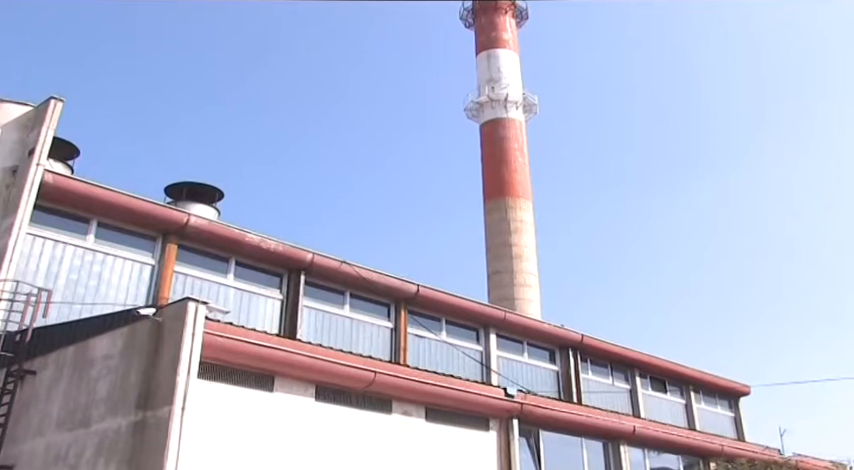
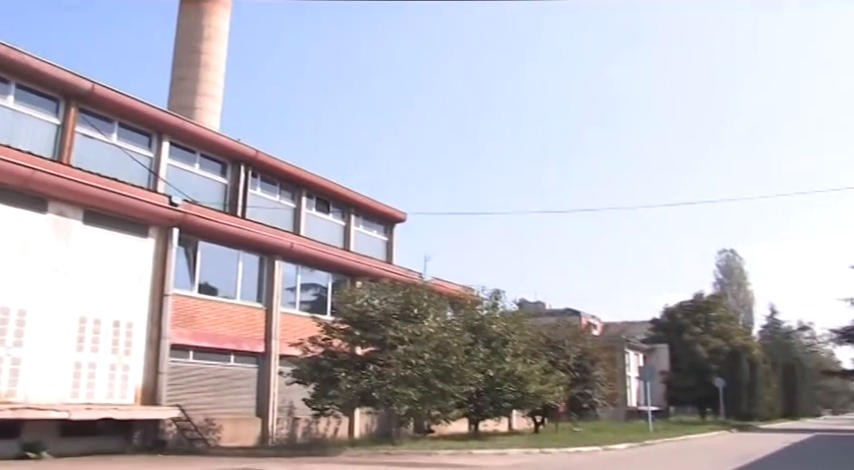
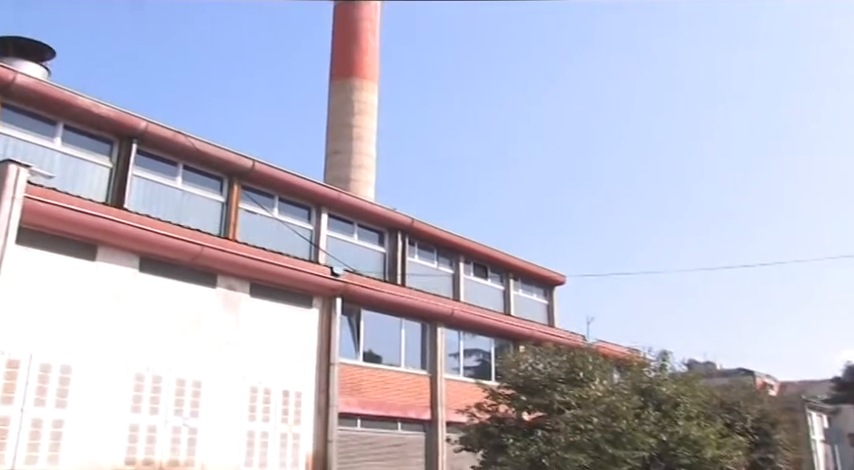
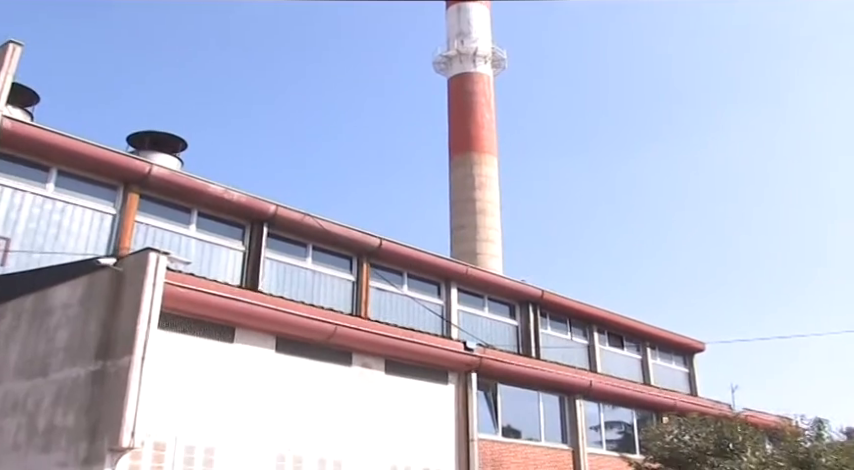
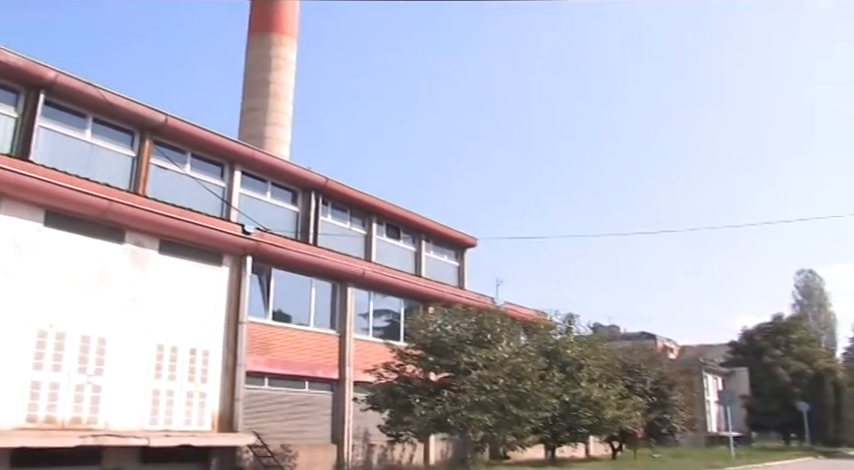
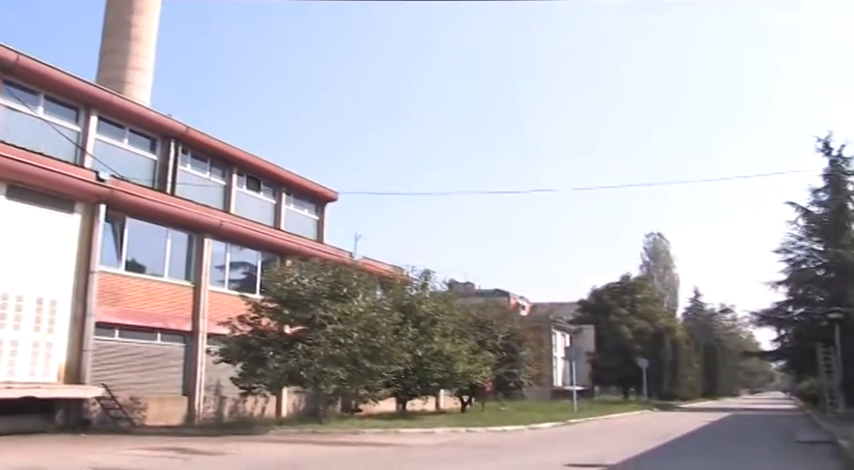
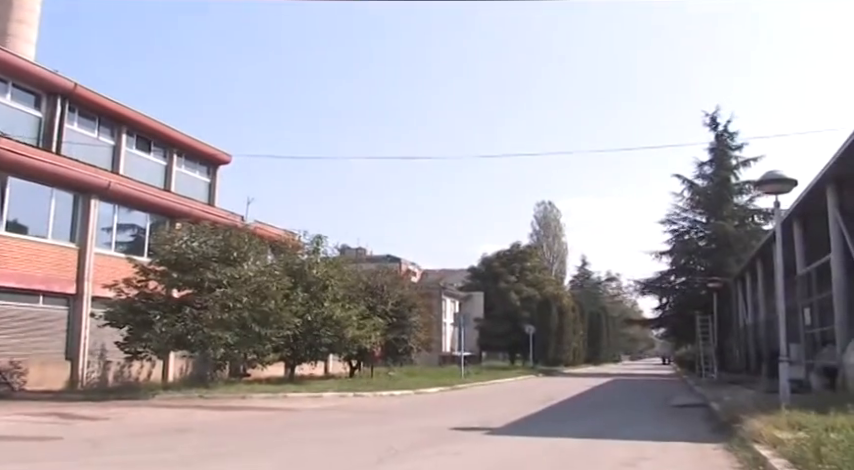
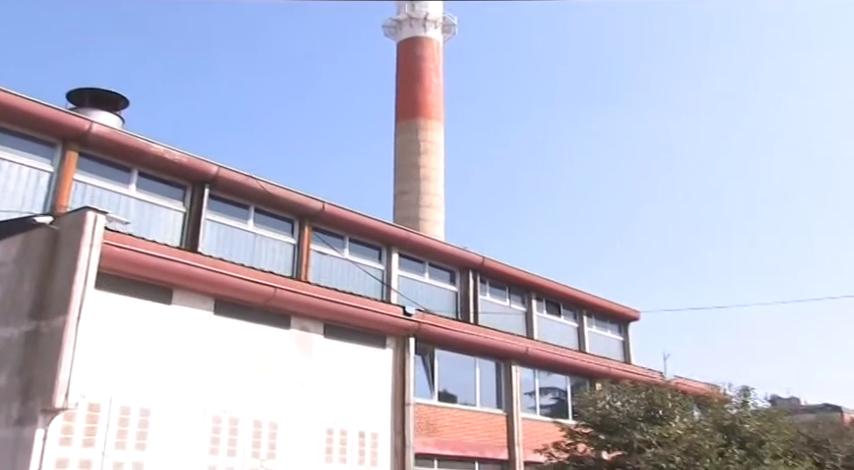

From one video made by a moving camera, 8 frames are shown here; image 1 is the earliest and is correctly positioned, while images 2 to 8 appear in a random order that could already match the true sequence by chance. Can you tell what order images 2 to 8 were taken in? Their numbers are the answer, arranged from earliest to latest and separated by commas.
4, 8, 3, 5, 2, 6, 7
